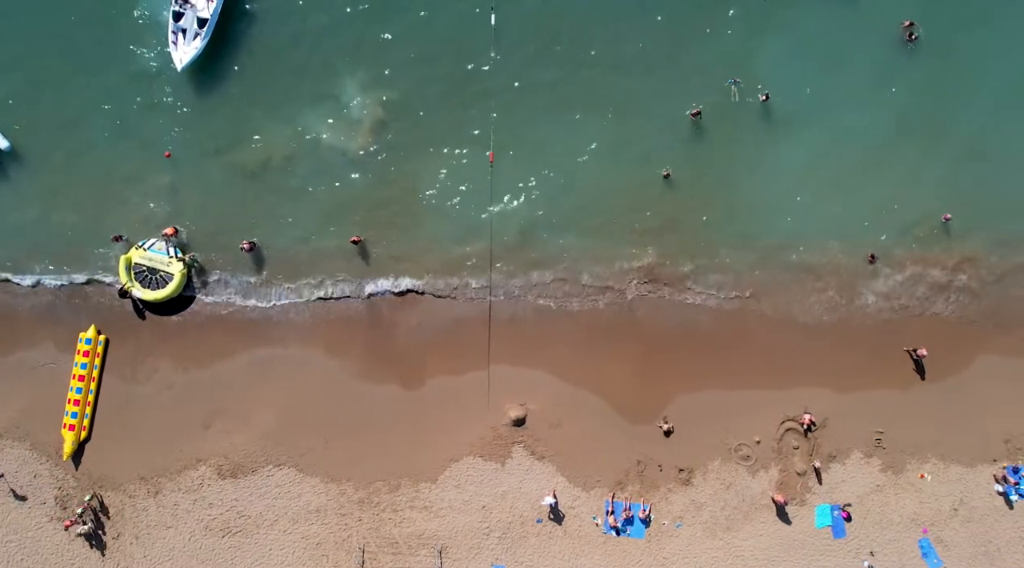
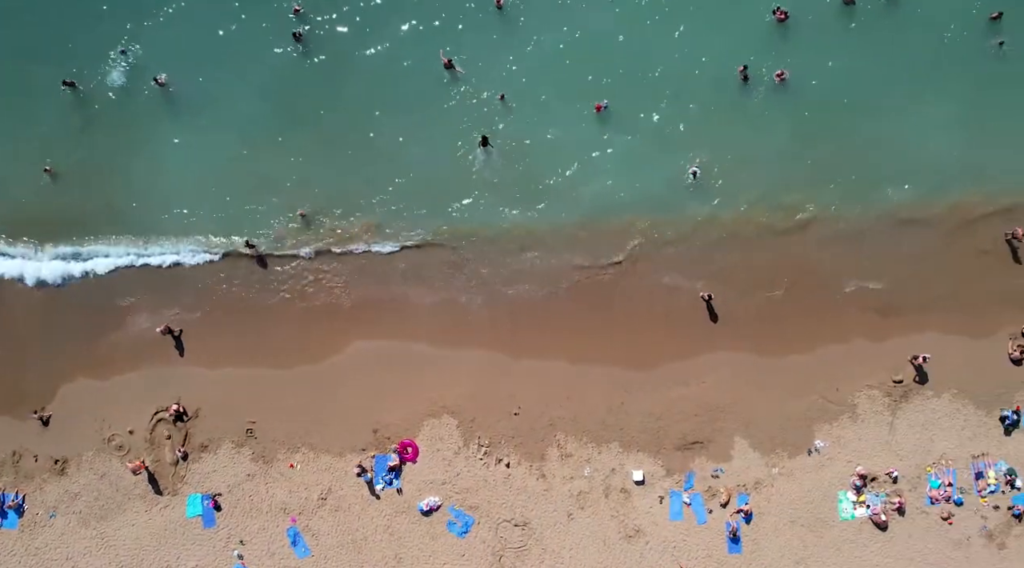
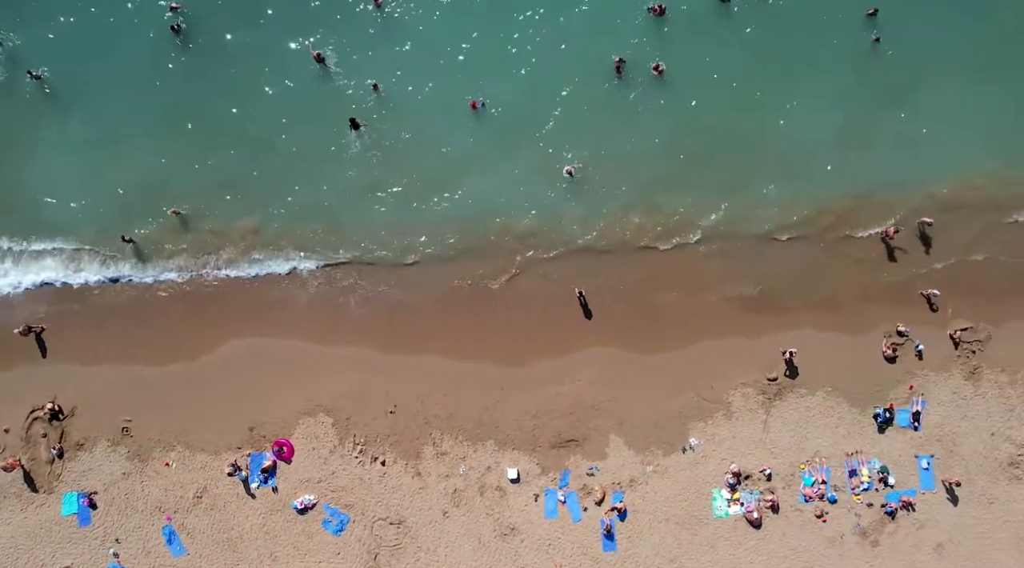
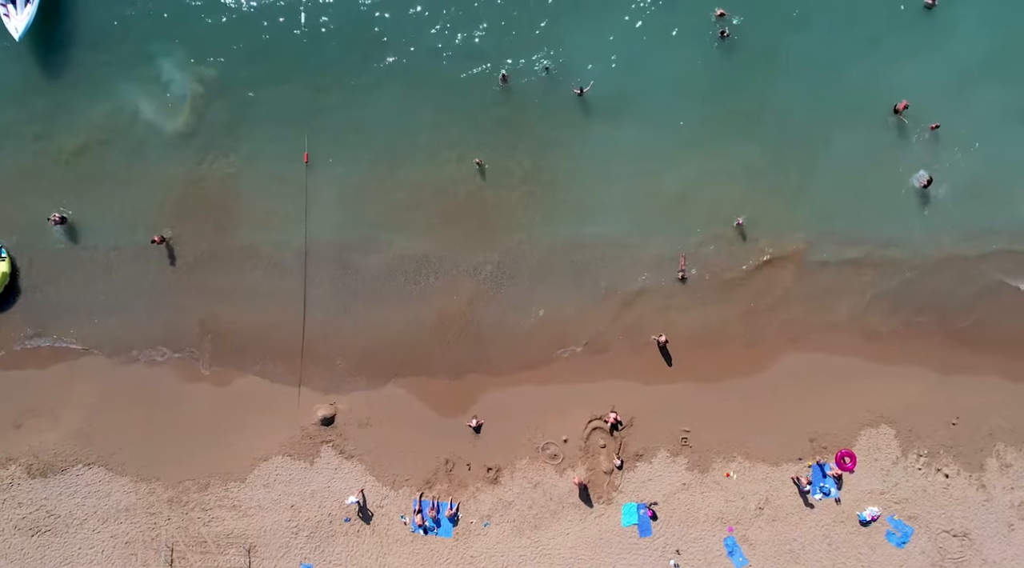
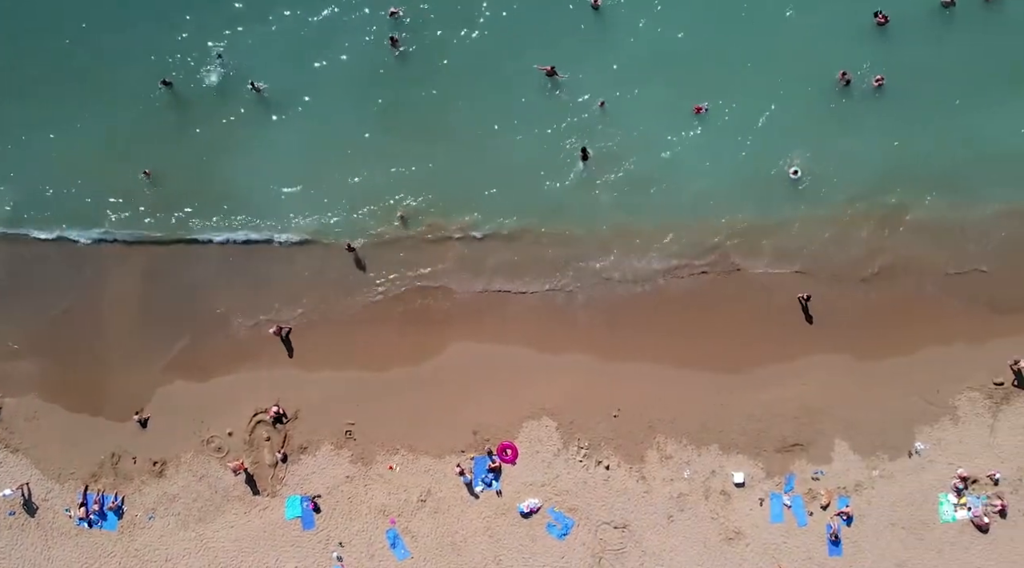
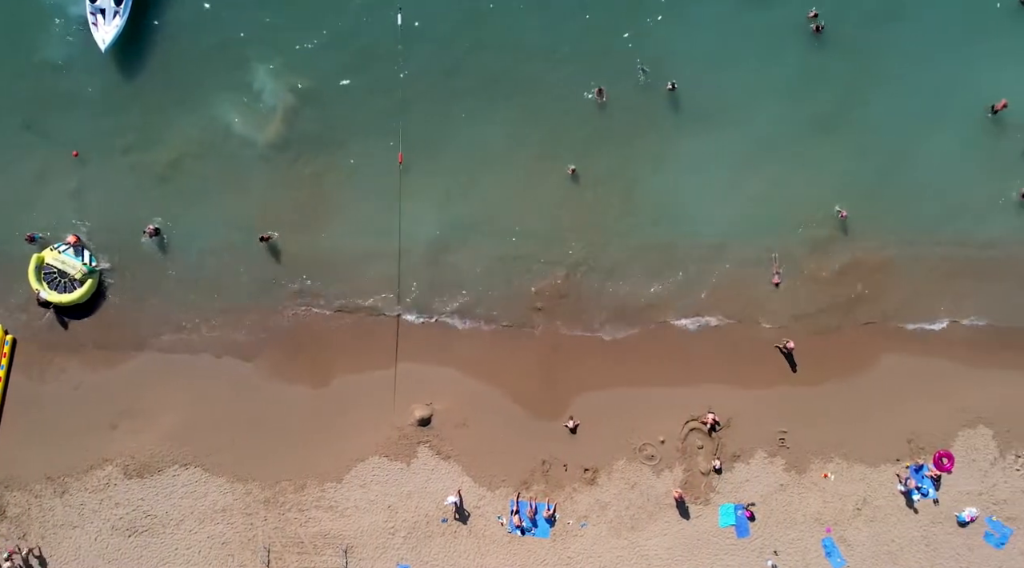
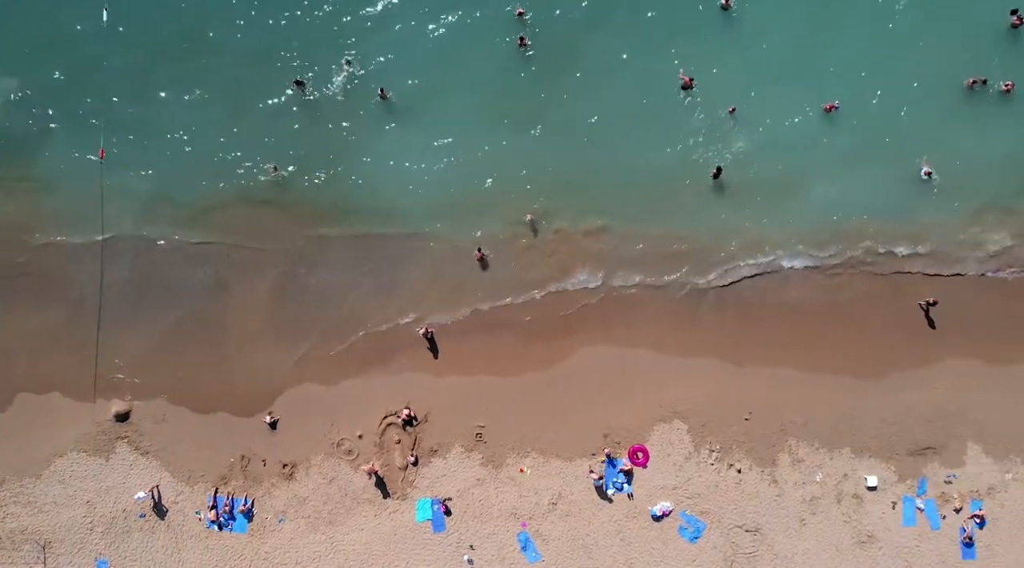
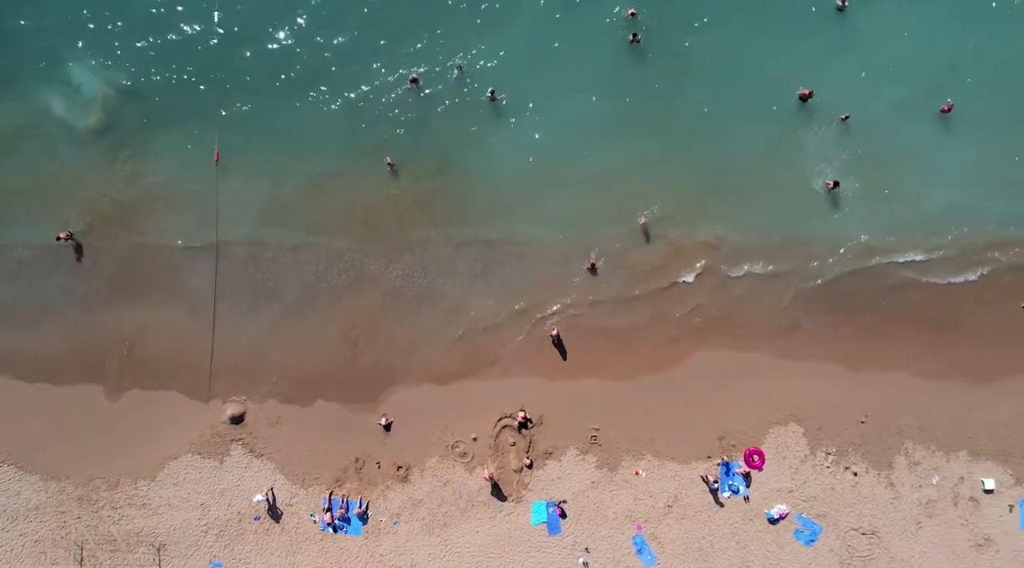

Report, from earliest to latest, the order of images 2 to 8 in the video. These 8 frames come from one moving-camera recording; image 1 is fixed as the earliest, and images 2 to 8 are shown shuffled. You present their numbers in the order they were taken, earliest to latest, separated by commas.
6, 4, 8, 7, 5, 2, 3
